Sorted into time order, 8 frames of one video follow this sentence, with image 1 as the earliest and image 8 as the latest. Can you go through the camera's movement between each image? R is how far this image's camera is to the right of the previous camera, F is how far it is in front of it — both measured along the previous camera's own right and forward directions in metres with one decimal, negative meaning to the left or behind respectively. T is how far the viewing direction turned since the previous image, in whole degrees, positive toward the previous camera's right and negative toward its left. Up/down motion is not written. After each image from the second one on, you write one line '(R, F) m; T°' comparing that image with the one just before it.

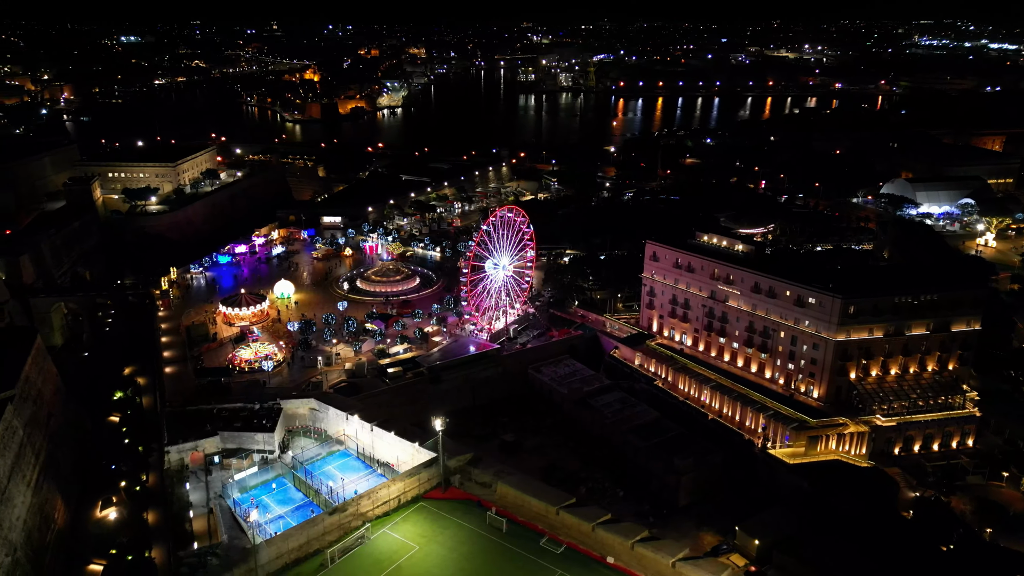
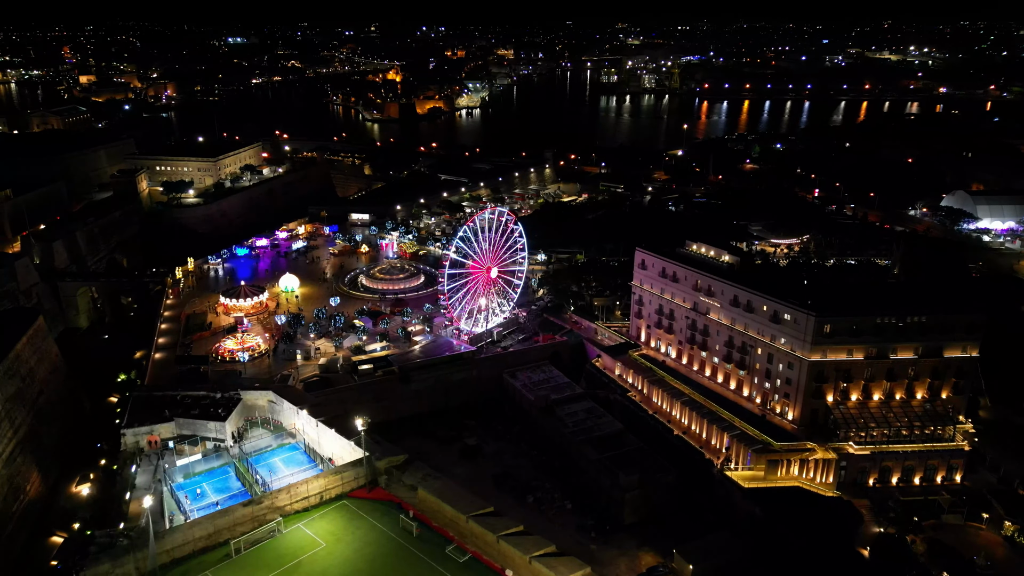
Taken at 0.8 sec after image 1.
(+3.9, +0.5) m; -6°
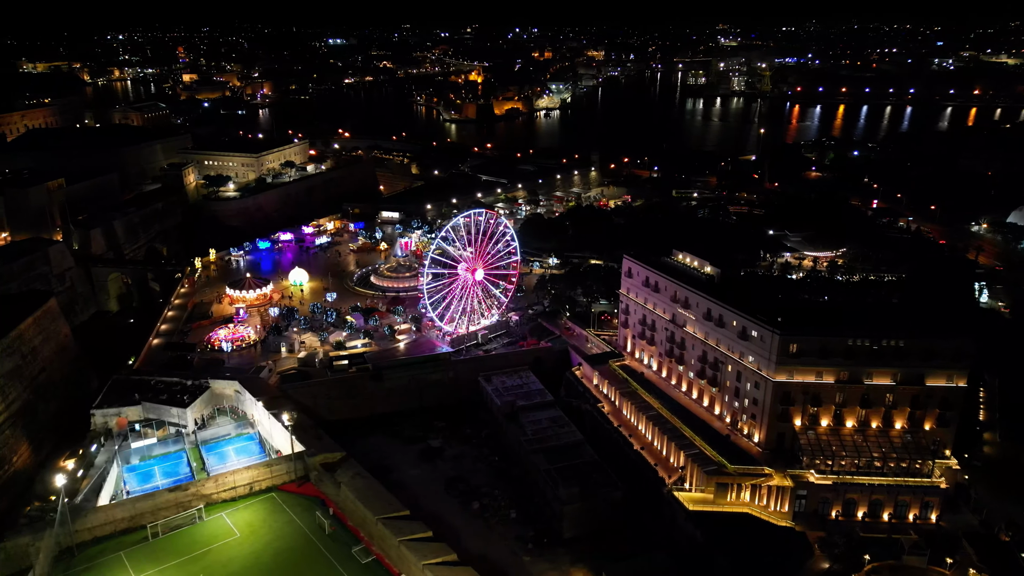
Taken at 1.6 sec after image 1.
(+3.9, +0.5) m; -7°
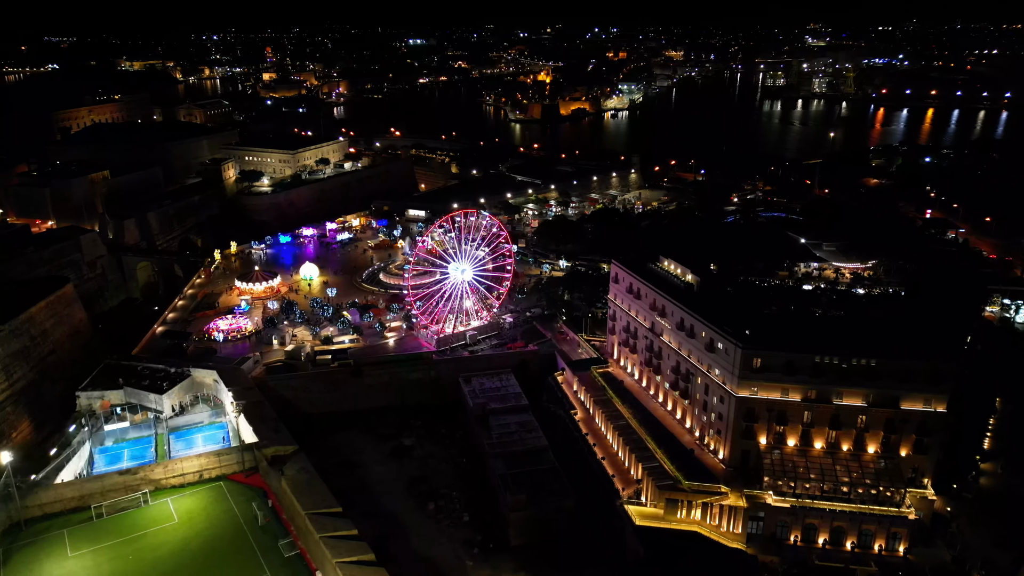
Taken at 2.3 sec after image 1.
(+3.3, +0.4) m; -6°
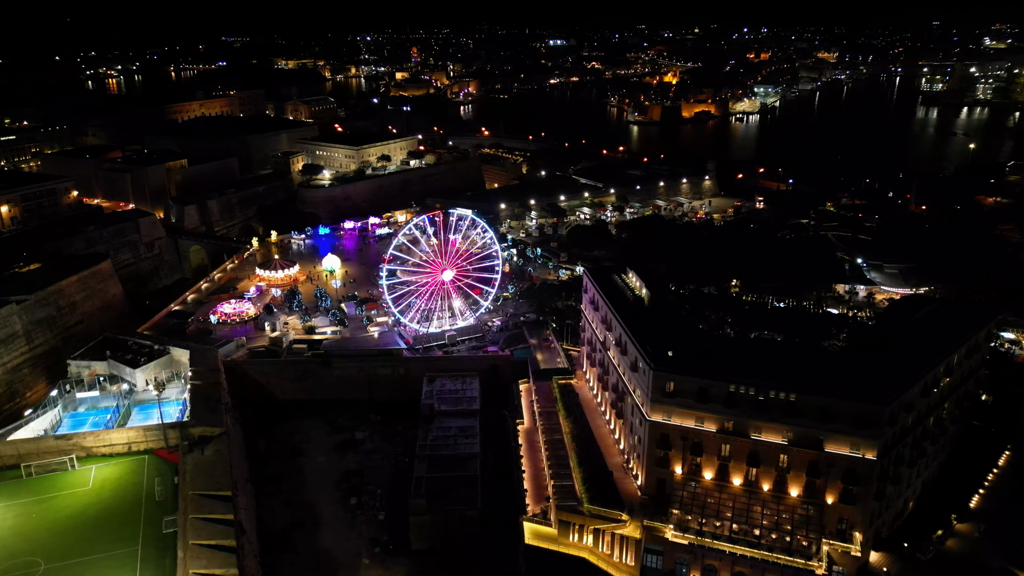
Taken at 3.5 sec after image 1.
(+5.8, +0.9) m; -10°
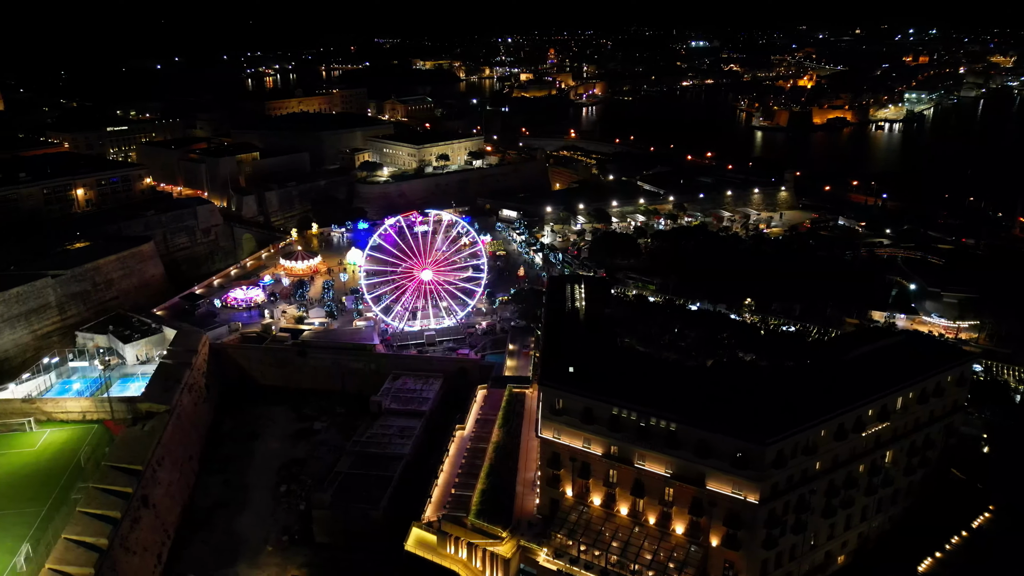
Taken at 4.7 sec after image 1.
(+5.8, +0.9) m; -10°
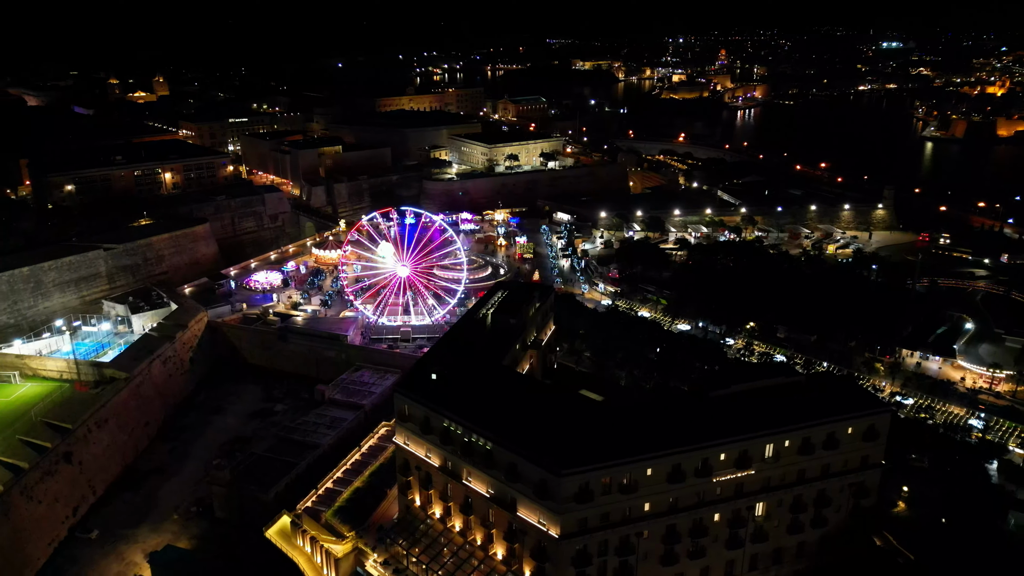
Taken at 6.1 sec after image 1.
(+7.1, +1.2) m; -12°
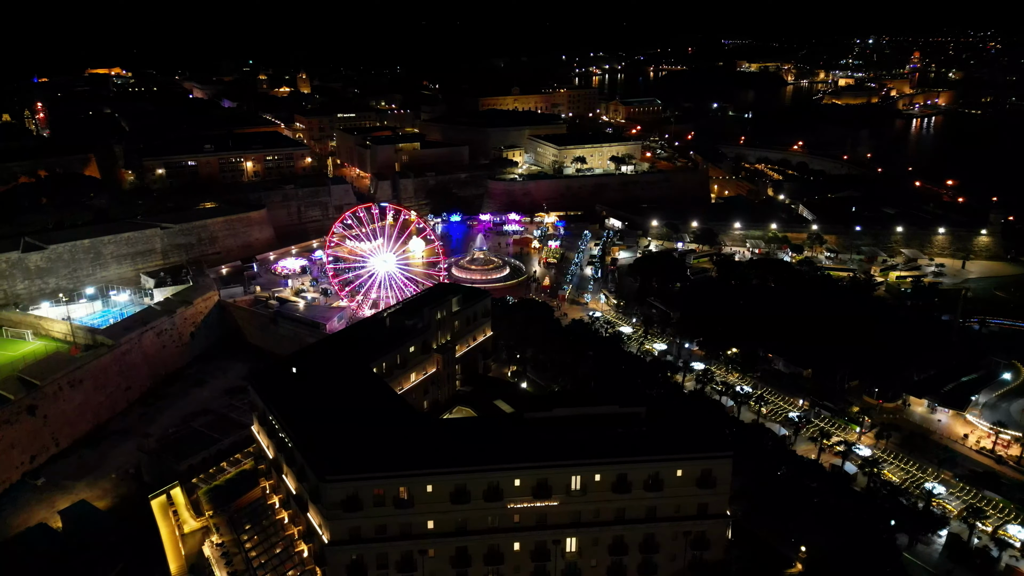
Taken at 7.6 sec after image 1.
(+7.1, +1.2) m; -12°
